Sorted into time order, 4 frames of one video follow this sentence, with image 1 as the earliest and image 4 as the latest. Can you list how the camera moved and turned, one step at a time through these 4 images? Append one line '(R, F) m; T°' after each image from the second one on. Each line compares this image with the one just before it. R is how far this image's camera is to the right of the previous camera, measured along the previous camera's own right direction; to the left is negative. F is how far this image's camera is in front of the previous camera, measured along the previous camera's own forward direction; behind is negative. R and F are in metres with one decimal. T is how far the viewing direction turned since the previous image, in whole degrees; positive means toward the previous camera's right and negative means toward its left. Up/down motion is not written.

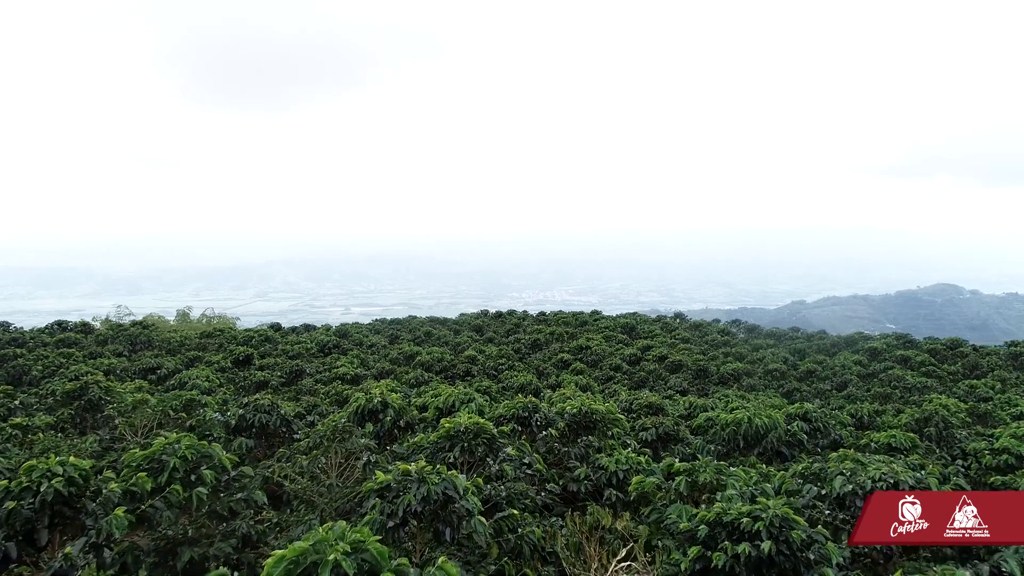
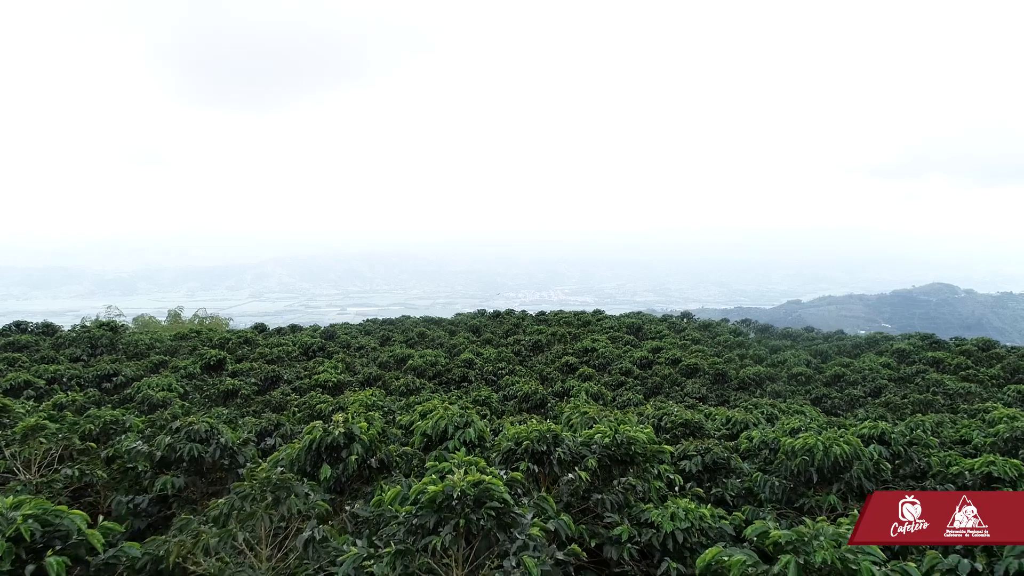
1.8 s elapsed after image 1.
(-0.1, +1.5) m; 0°
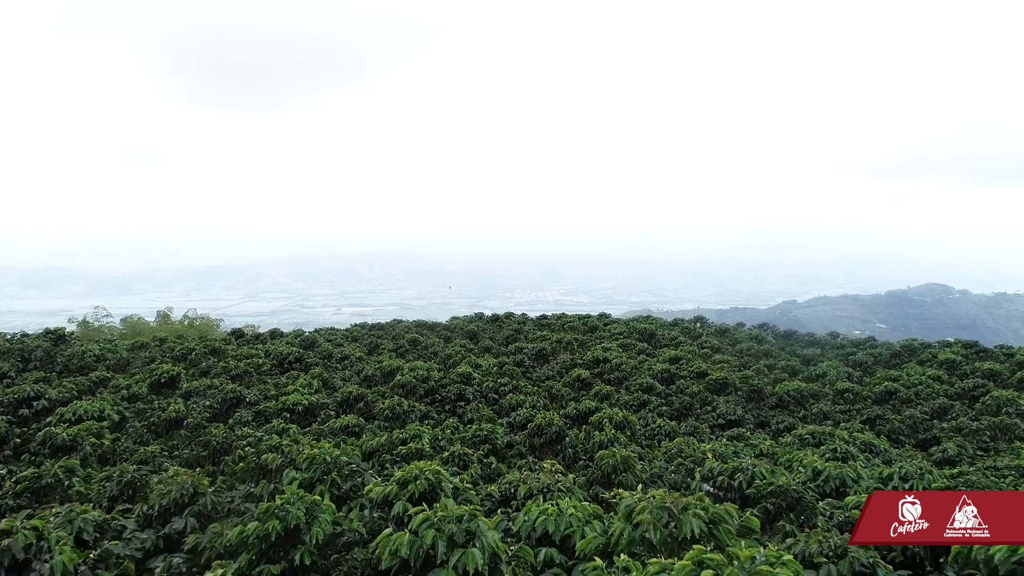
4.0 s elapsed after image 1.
(-0.2, +2.0) m; 0°
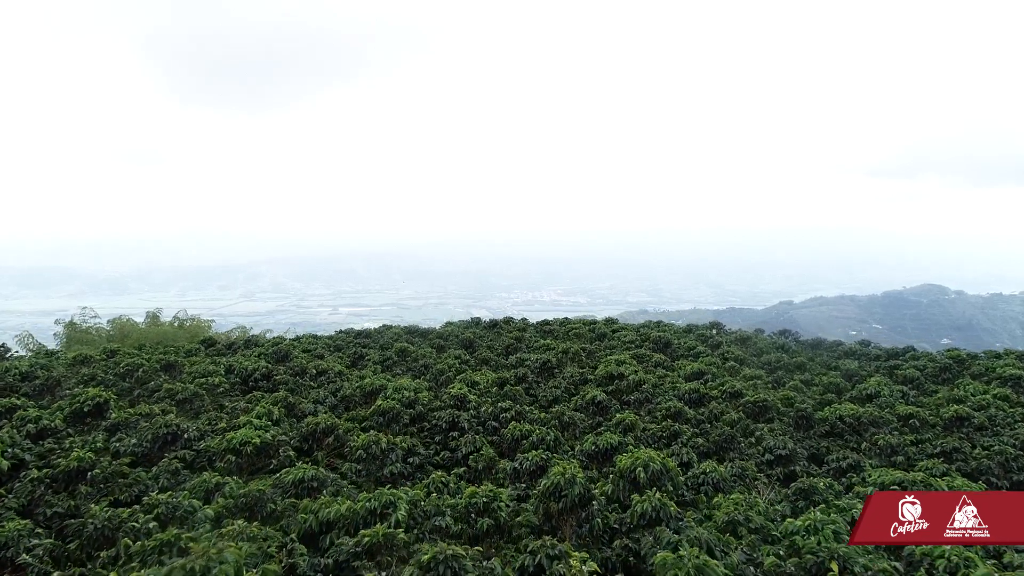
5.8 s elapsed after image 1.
(-0.1, +2.1) m; 0°
